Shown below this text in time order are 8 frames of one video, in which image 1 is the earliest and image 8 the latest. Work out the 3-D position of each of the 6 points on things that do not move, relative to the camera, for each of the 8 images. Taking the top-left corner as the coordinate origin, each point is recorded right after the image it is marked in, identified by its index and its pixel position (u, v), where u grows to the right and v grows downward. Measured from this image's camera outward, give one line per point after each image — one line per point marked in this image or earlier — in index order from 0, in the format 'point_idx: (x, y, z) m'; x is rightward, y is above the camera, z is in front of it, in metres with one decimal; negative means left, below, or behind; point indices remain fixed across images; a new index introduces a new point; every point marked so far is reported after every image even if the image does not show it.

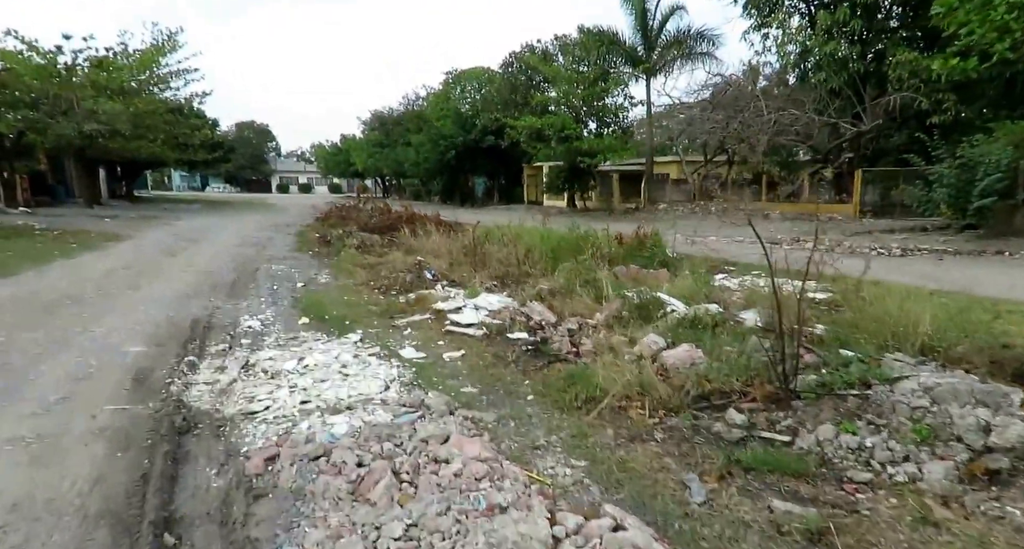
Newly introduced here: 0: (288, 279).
0: (-2.9, -0.1, +8.7) m
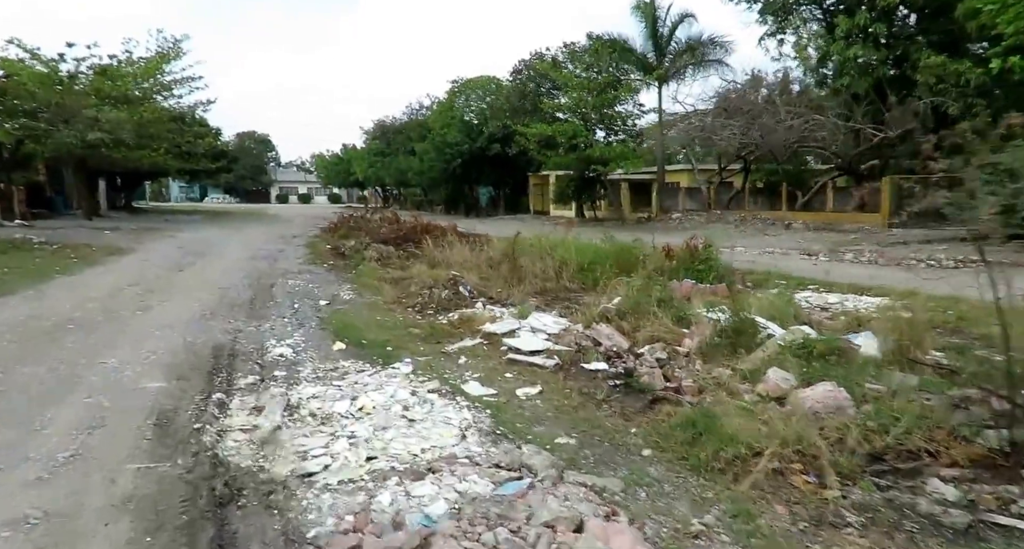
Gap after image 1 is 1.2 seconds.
0: (-2.4, -0.3, +8.1) m
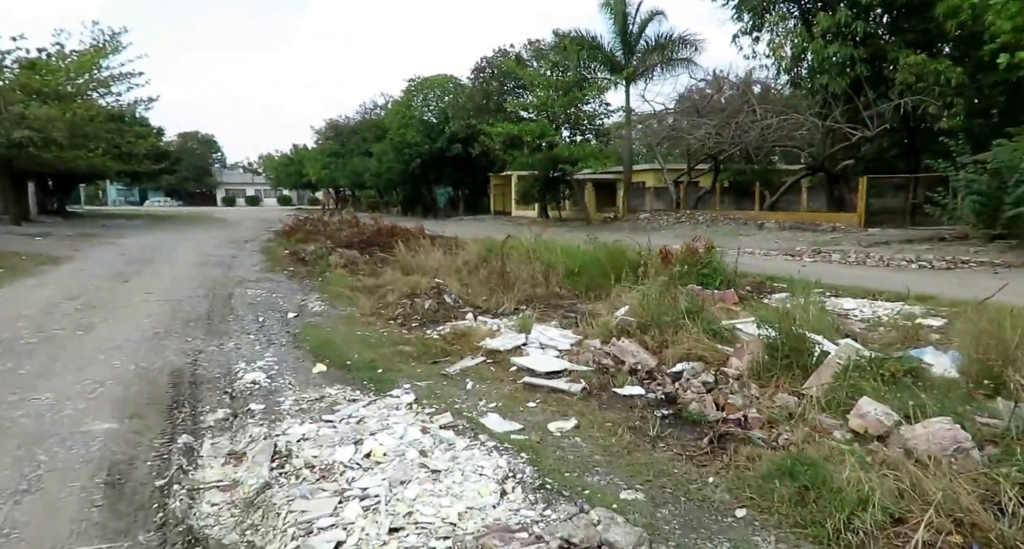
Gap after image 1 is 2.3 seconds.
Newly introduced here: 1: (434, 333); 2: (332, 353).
0: (-2.6, -0.4, +7.4) m
1: (-0.6, -0.5, +5.2) m
2: (-1.3, -0.6, +4.7) m
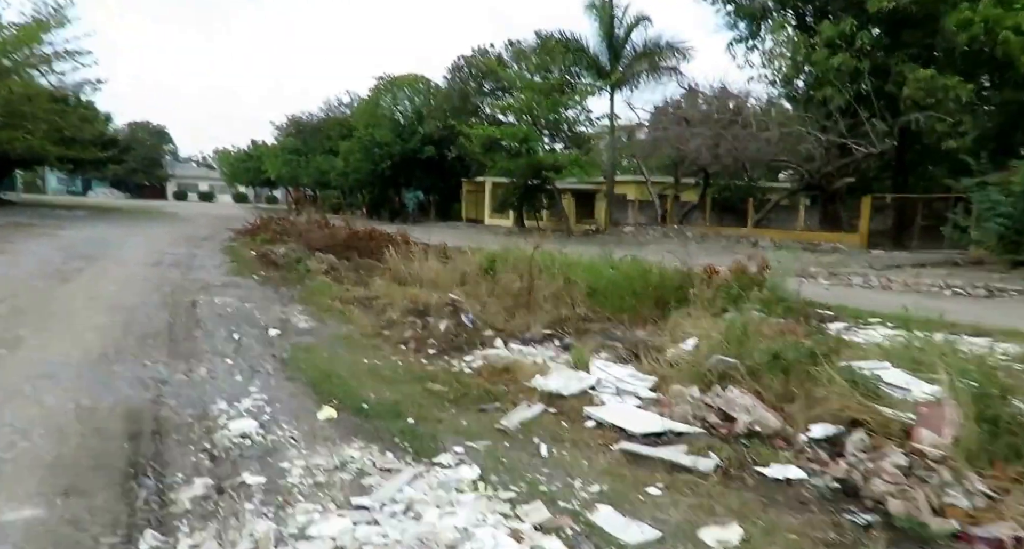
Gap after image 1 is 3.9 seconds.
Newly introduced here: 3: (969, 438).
0: (-2.5, -0.5, +6.3) m
1: (-0.3, -0.6, +4.2) m
2: (-1.0, -0.7, +3.7) m
3: (+1.6, -0.6, +2.4) m
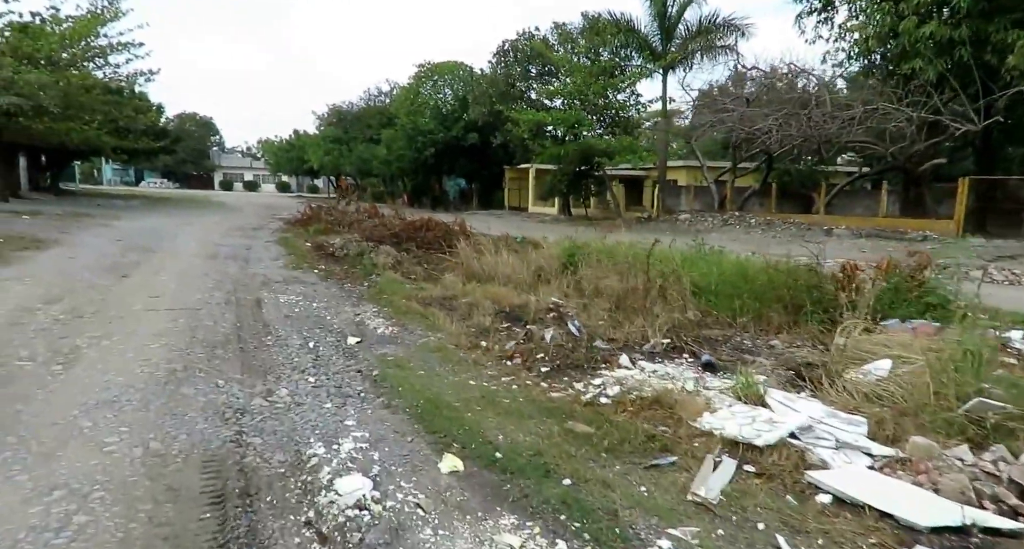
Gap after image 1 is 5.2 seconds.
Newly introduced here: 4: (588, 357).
0: (-1.6, -0.5, +5.6) m
1: (+0.5, -0.7, +3.4) m
2: (-0.2, -0.7, +2.9) m
3: (+2.3, -0.7, +1.5) m
4: (+0.5, -0.5, +4.3) m
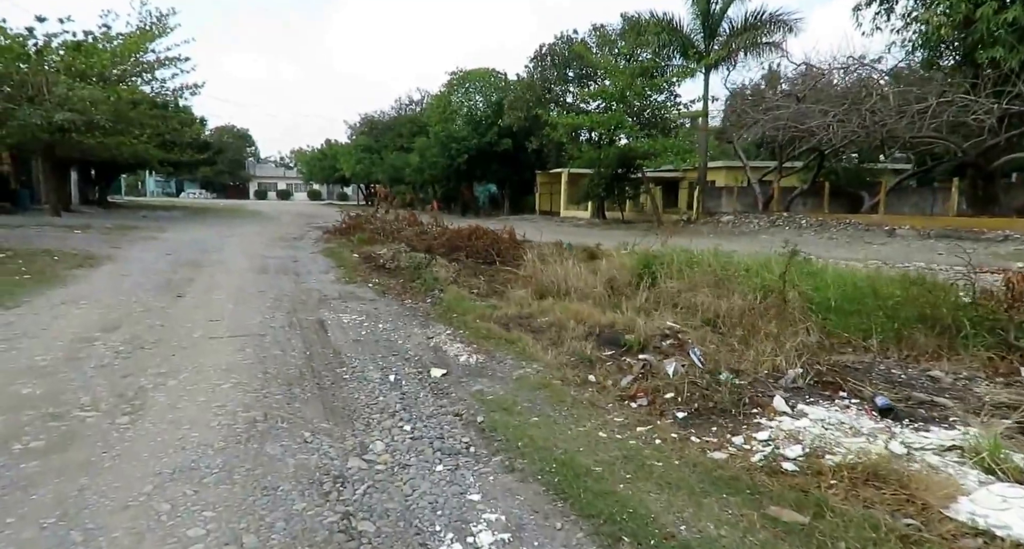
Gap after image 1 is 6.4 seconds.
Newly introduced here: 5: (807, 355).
0: (-0.8, -0.6, +4.9) m
1: (+1.1, -0.8, +2.6) m
2: (+0.4, -0.8, +2.2) m
3: (+2.8, -0.8, +0.6) m
4: (+1.2, -0.7, +3.5) m
5: (+2.0, -0.6, +4.4) m
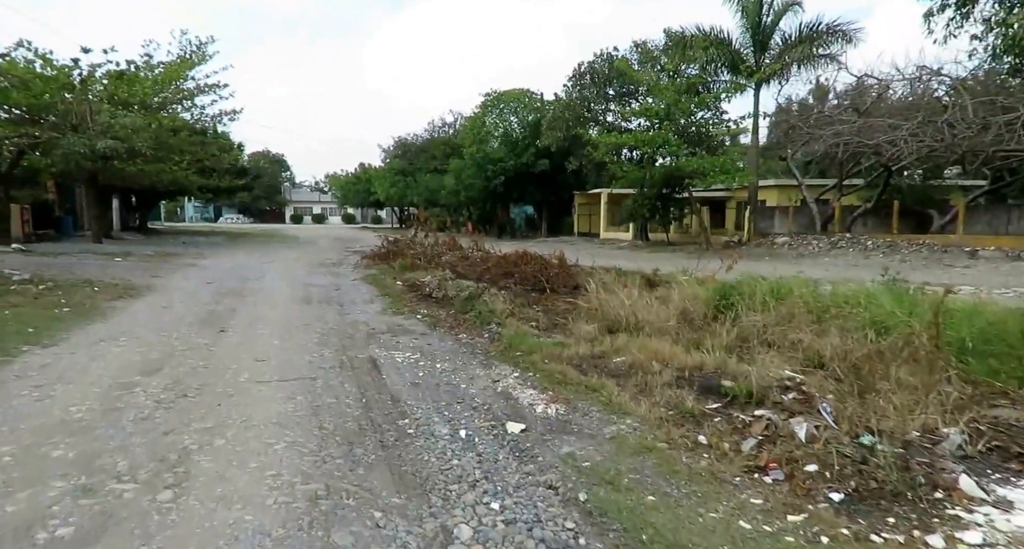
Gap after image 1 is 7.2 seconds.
0: (-0.3, -0.9, +4.4) m
1: (+1.6, -1.0, +2.0) m
2: (+0.8, -1.0, +1.5) m
3: (+3.2, -0.9, -0.1) m
4: (+1.7, -0.9, +2.9) m
5: (+2.5, -0.8, +3.7) m
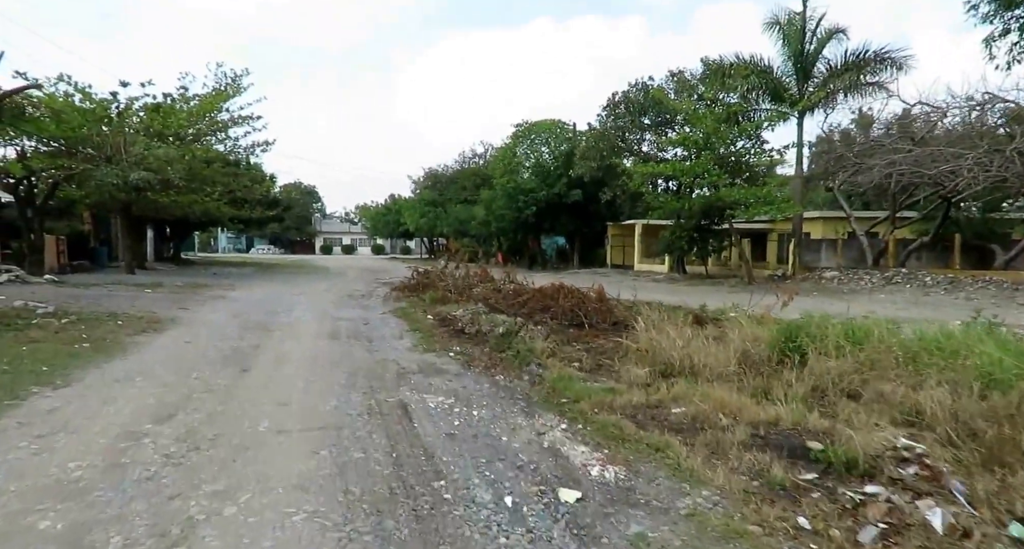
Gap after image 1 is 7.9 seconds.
0: (0.0, -1.1, +3.8) m
1: (+1.8, -1.1, +1.3) m
2: (+1.0, -1.1, +0.9) m
3: (+3.3, -0.9, -0.8) m
4: (+1.9, -1.1, +2.2) m
5: (+2.8, -1.0, +3.0) m
